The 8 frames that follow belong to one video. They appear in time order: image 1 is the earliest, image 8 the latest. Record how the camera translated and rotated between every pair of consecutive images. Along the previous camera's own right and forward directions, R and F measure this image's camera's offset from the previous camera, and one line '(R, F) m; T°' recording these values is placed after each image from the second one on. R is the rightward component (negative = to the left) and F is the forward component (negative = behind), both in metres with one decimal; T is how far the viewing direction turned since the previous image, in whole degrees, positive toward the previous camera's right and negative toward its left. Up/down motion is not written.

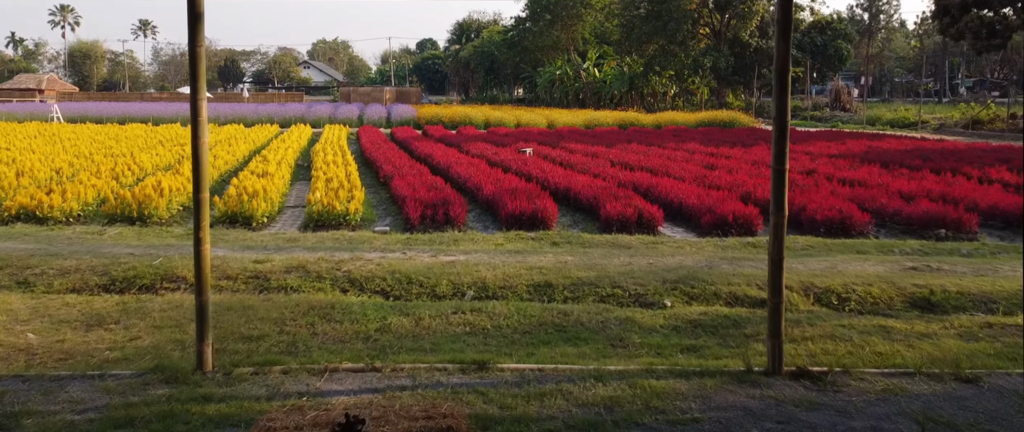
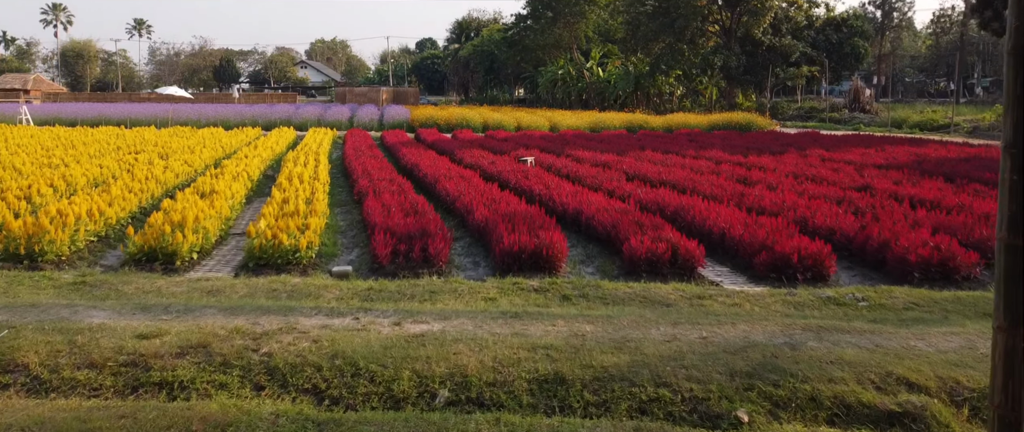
(0.0, +1.6) m; 0°
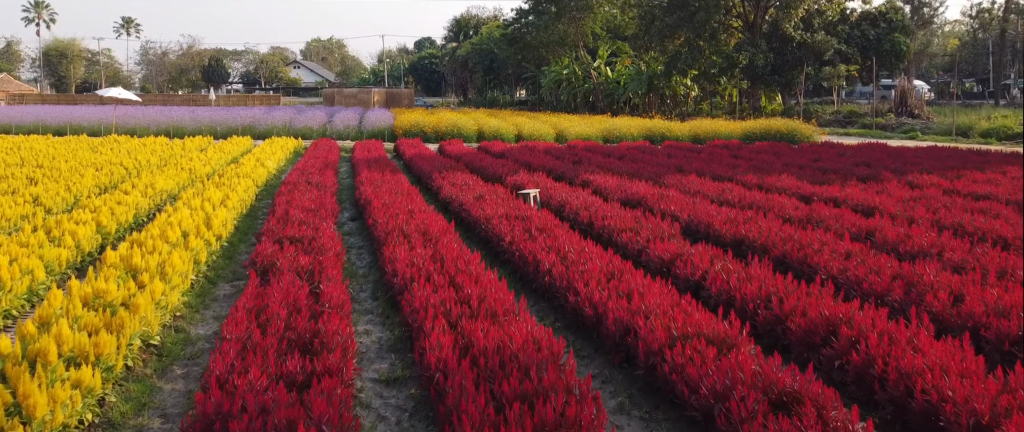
(+0.1, +3.4) m; 0°
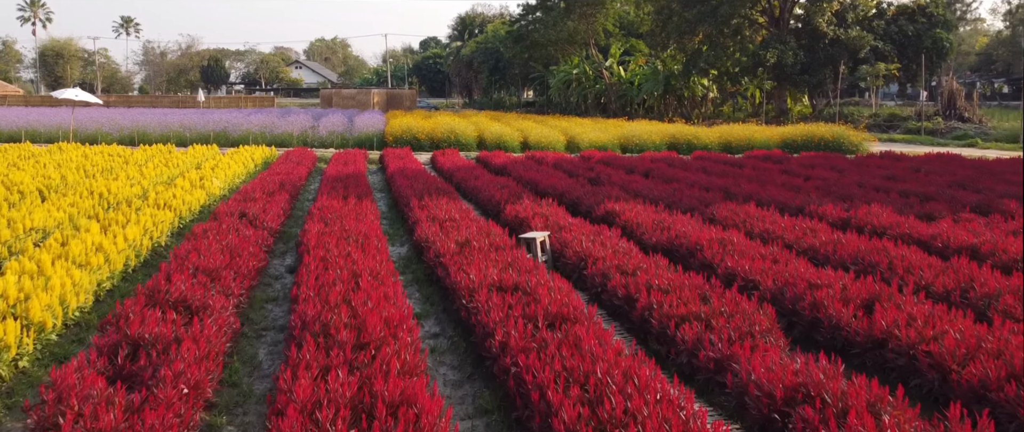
(+0.1, +2.3) m; 0°
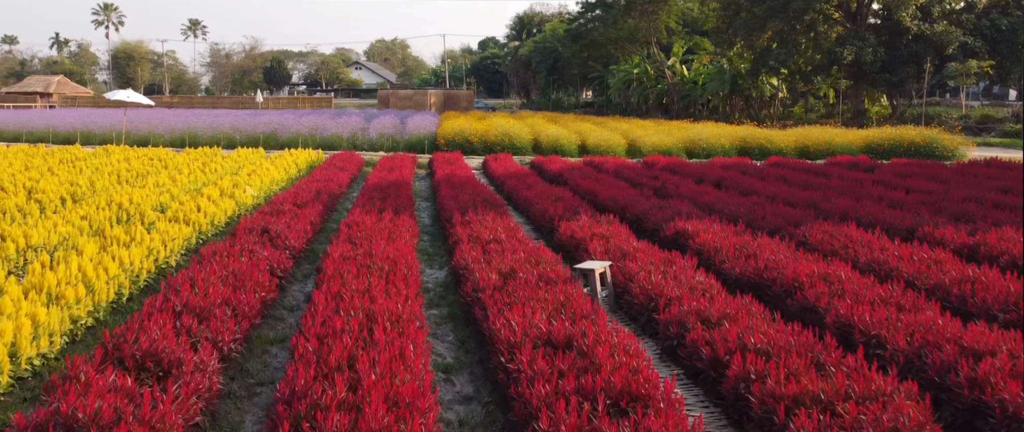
(0.0, +1.0) m; -4°
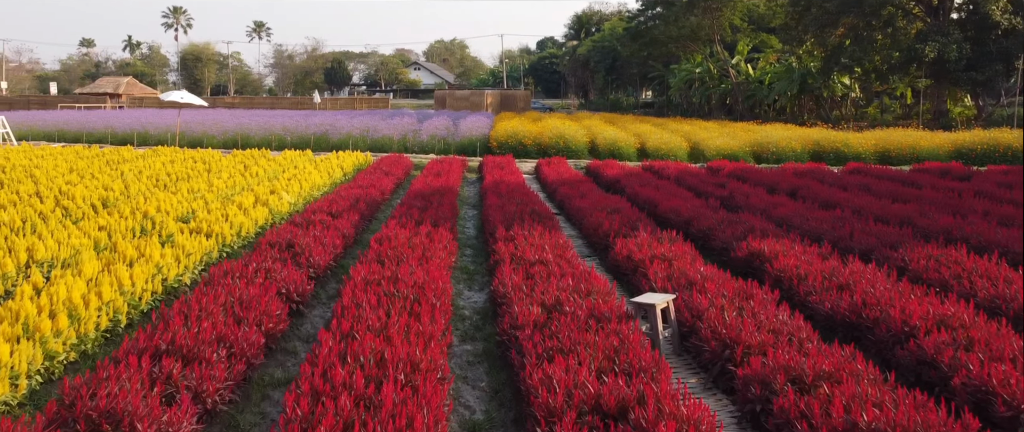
(+0.1, +0.7) m; -4°
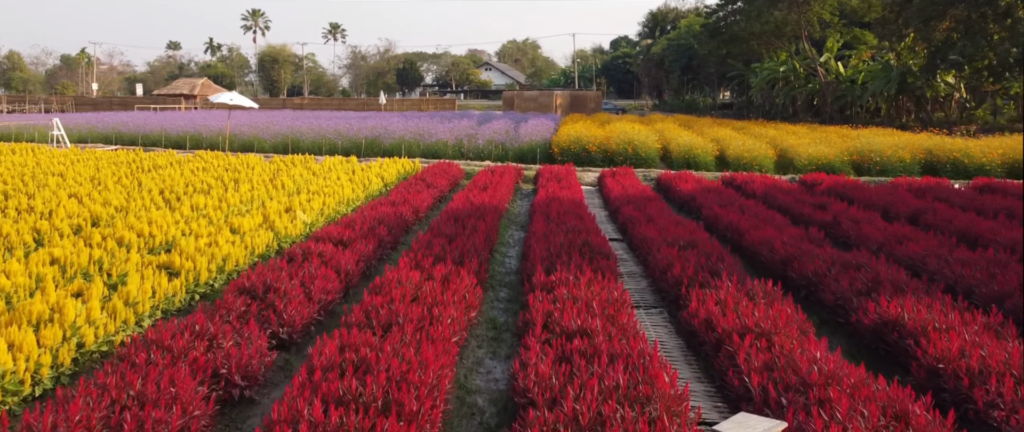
(+0.2, +1.5) m; -5°
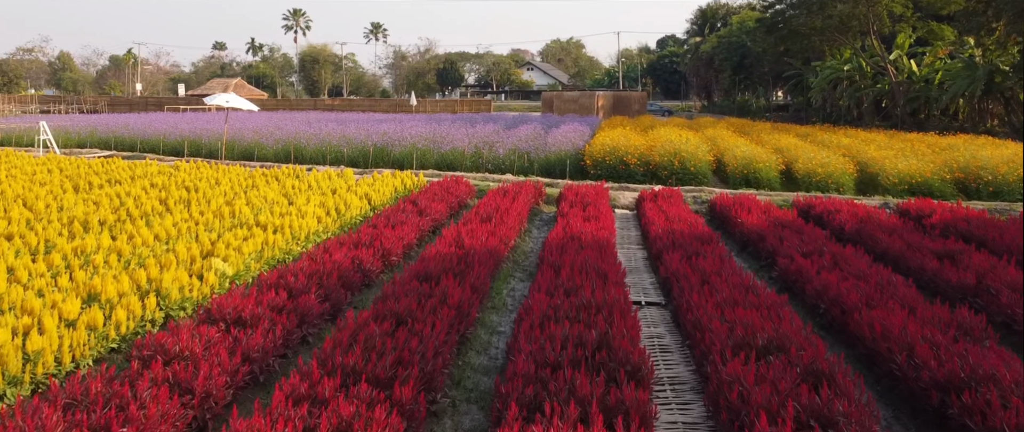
(+0.3, +2.2) m; -3°
